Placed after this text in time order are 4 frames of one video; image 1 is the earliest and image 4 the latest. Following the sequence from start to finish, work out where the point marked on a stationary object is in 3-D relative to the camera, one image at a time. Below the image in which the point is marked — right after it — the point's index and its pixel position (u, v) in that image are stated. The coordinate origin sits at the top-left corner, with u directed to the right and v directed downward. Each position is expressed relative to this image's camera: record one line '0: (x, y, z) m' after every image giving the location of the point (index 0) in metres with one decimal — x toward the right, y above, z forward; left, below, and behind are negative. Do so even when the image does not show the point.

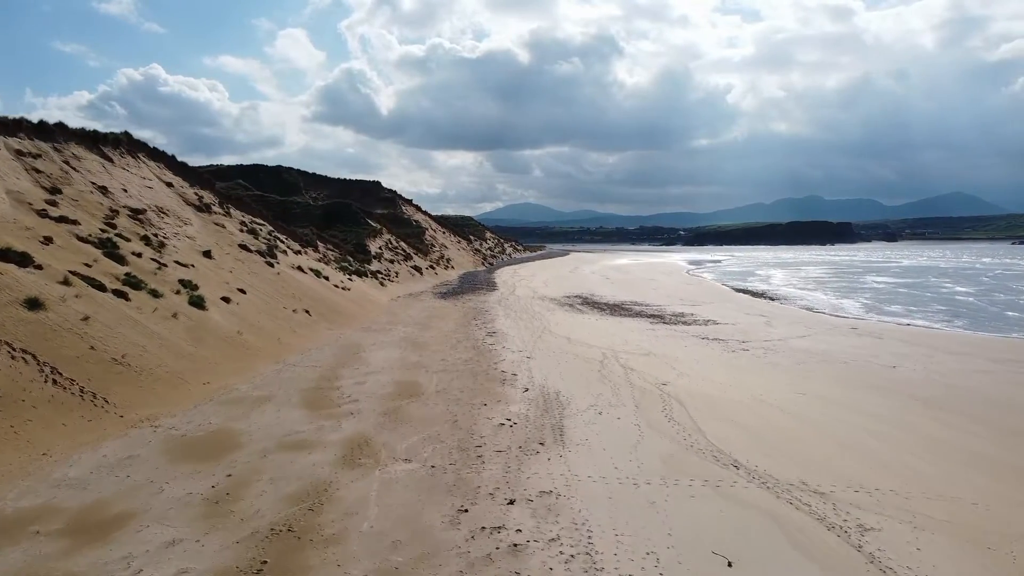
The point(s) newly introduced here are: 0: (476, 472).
0: (-0.3, -1.3, +5.8) m
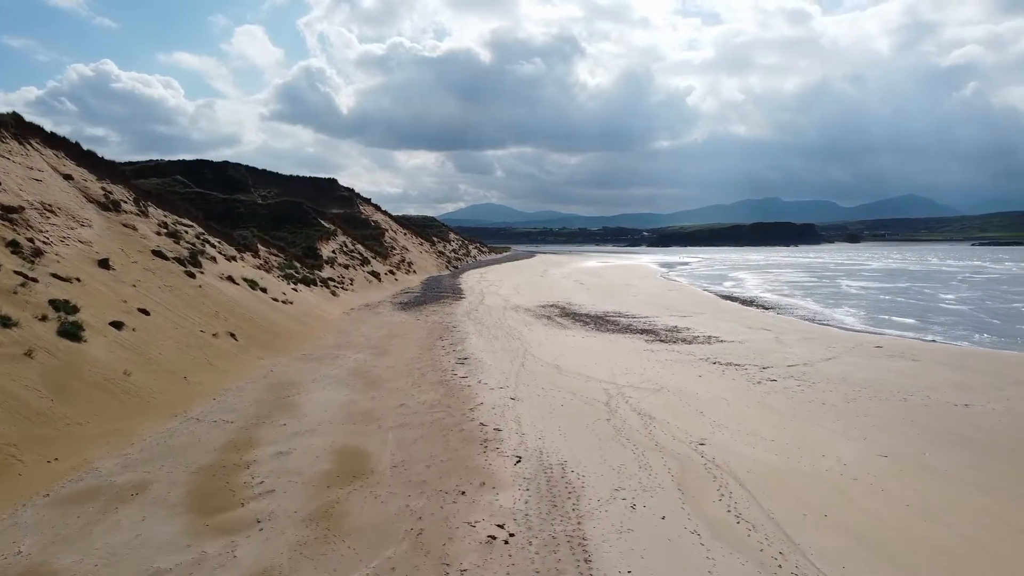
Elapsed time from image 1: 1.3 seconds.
0: (-0.2, -1.5, +3.2) m
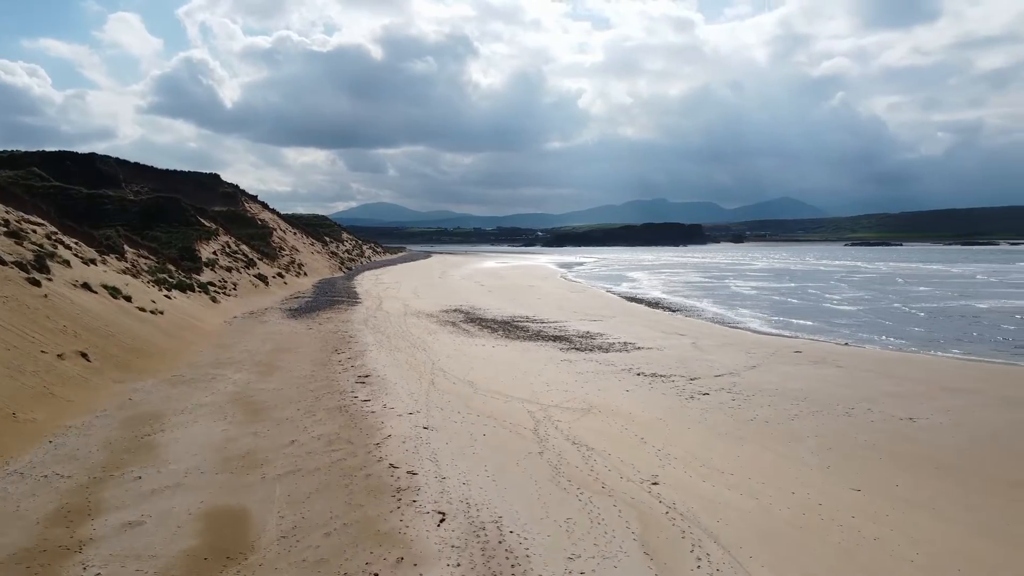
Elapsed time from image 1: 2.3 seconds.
0: (-0.3, -1.6, +1.9) m
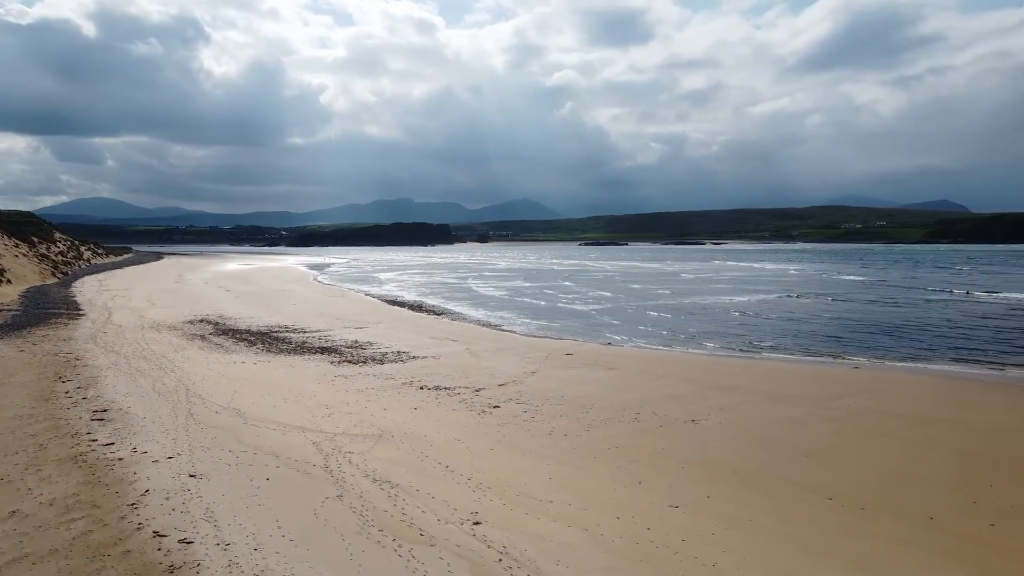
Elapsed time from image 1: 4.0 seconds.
0: (-0.2, -1.8, +1.1) m
